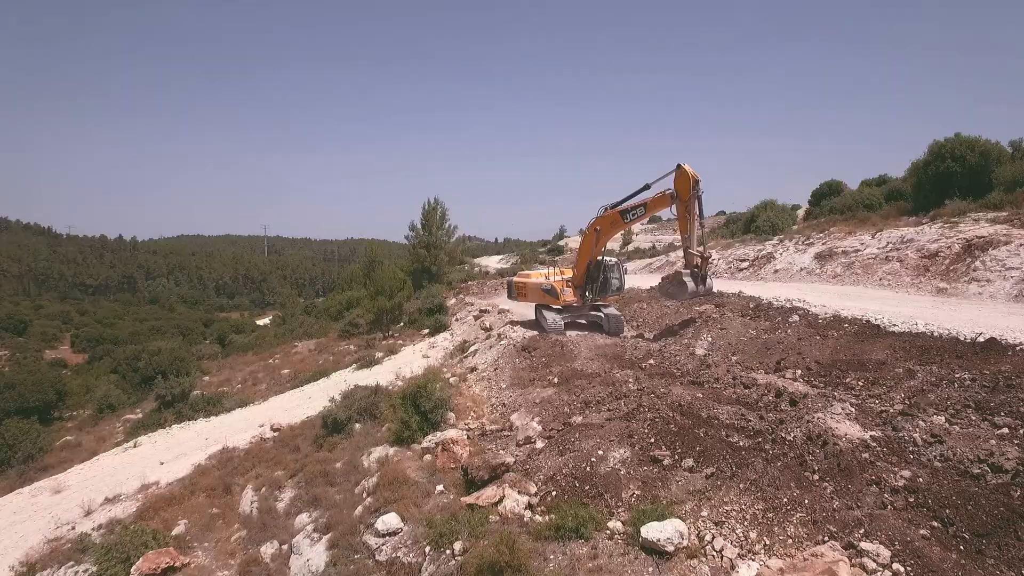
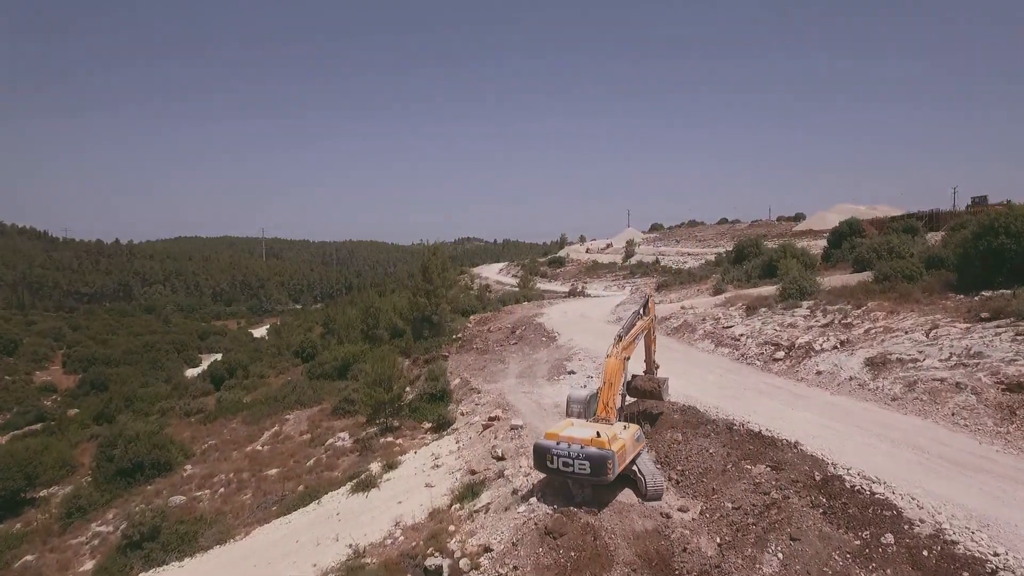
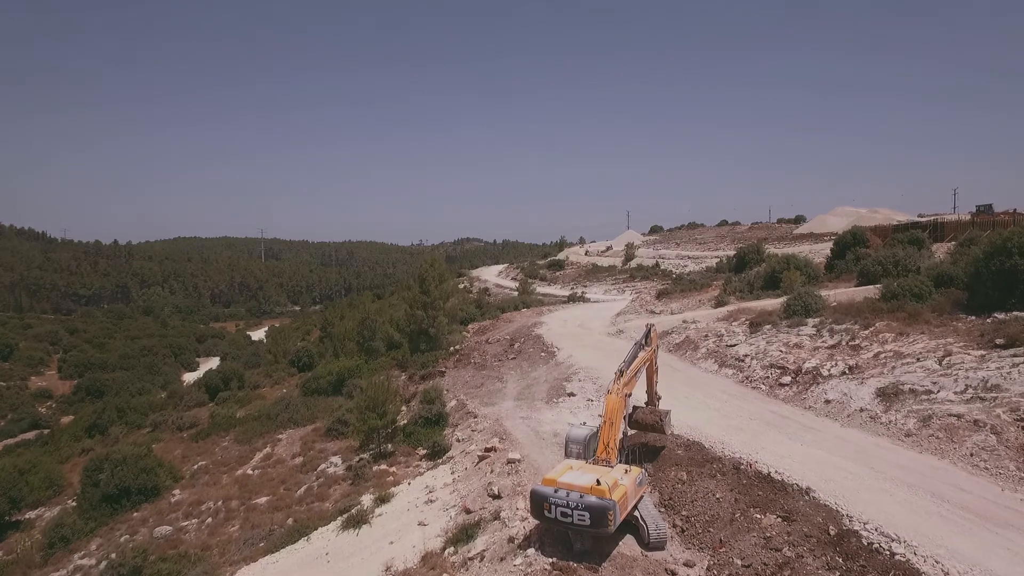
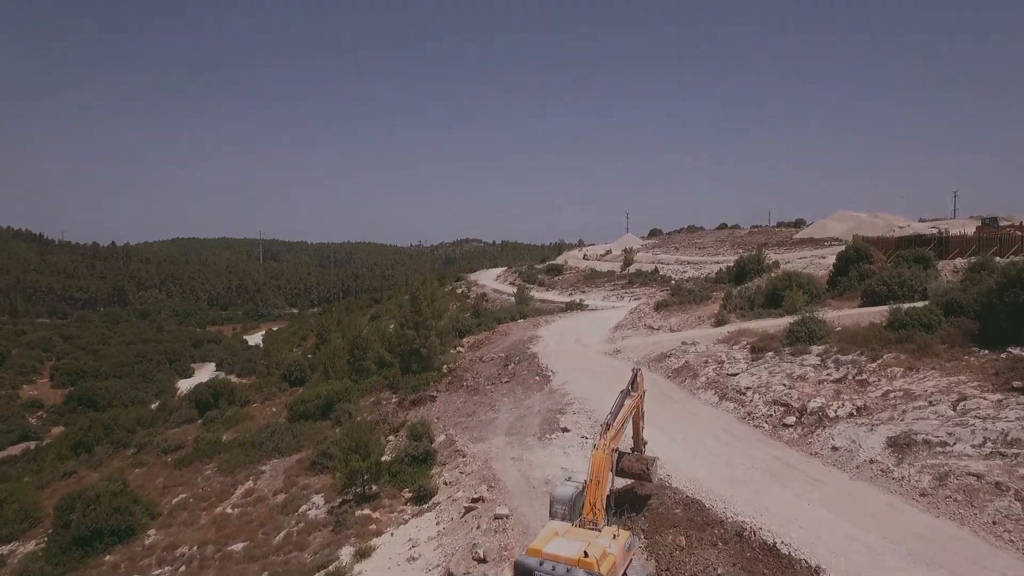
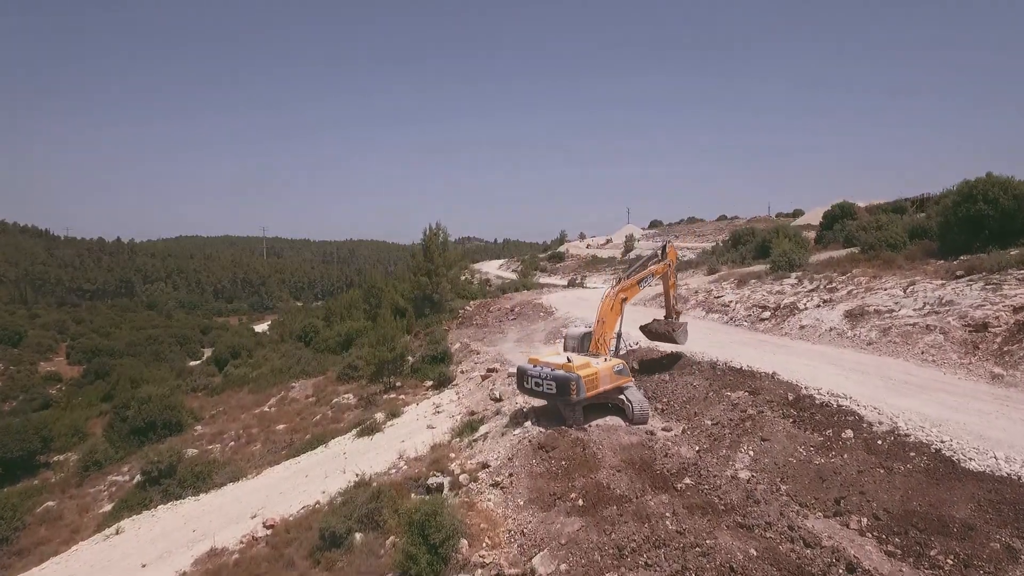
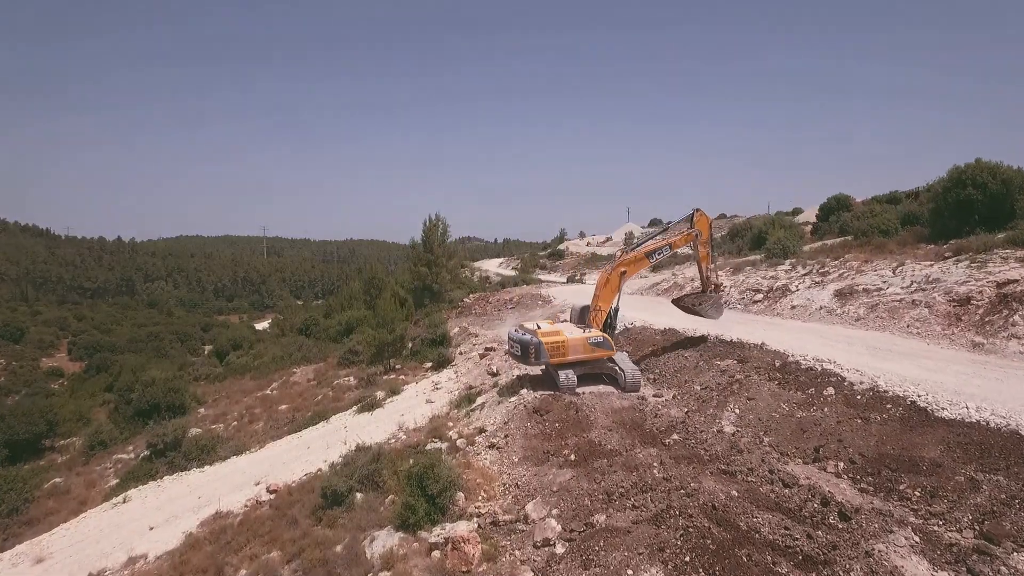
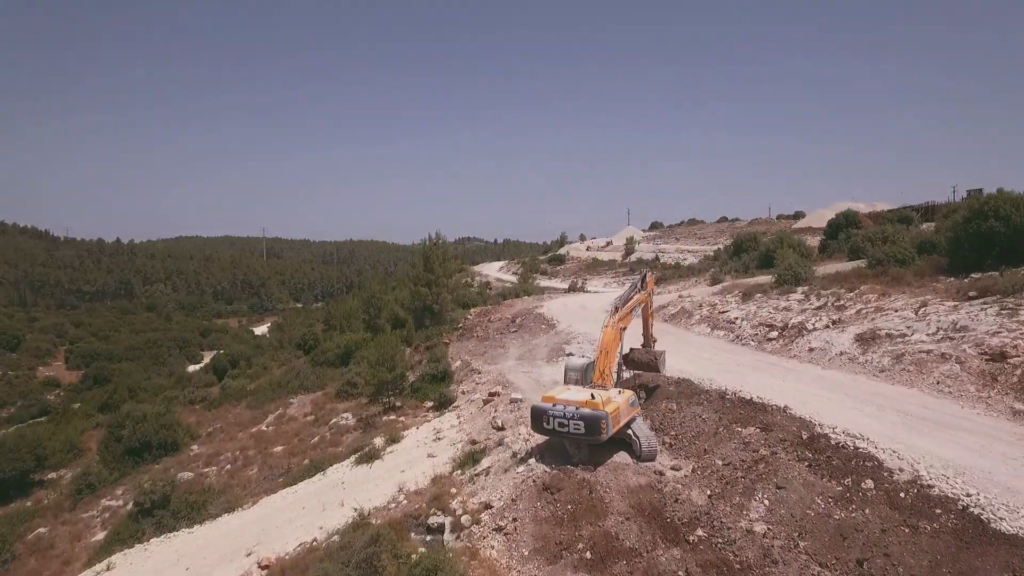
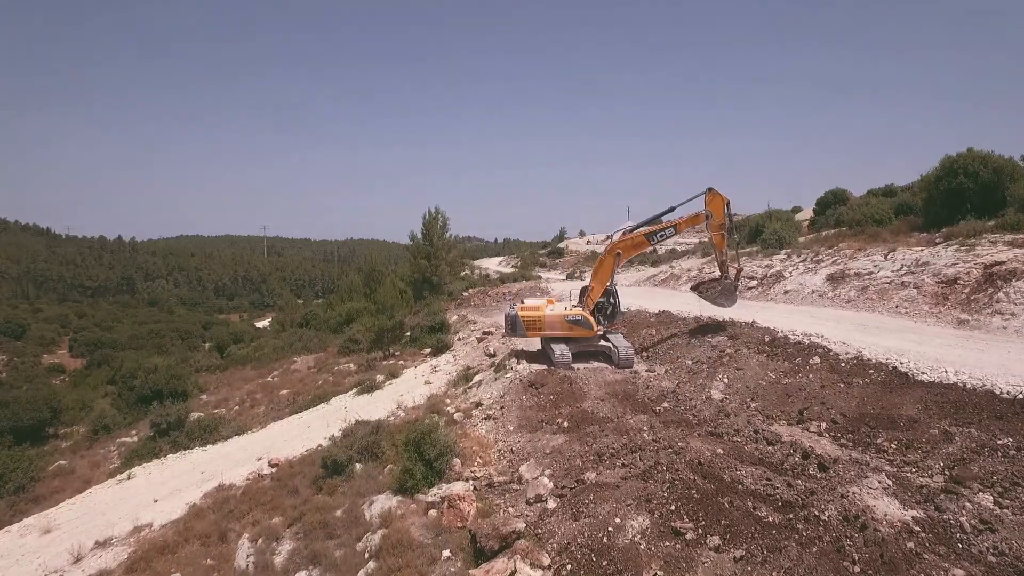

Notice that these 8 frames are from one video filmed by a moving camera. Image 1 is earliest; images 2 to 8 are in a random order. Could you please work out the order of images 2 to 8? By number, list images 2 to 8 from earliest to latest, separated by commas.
8, 6, 5, 7, 2, 3, 4
